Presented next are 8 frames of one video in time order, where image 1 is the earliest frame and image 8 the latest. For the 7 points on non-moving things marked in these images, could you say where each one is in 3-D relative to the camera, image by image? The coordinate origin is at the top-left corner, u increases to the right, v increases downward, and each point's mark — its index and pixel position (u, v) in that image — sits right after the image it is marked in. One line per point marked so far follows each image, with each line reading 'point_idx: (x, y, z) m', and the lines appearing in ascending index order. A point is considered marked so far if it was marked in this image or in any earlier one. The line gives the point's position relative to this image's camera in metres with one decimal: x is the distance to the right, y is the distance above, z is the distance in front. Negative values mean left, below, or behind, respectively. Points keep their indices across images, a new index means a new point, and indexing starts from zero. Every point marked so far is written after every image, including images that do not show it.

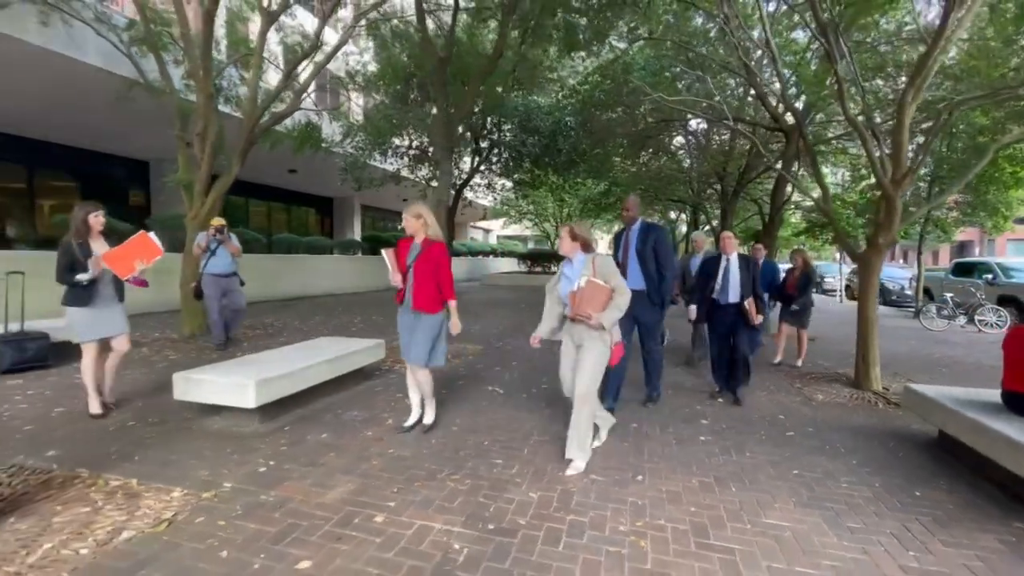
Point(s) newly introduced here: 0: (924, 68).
0: (+4.4, +2.3, +6.1) m
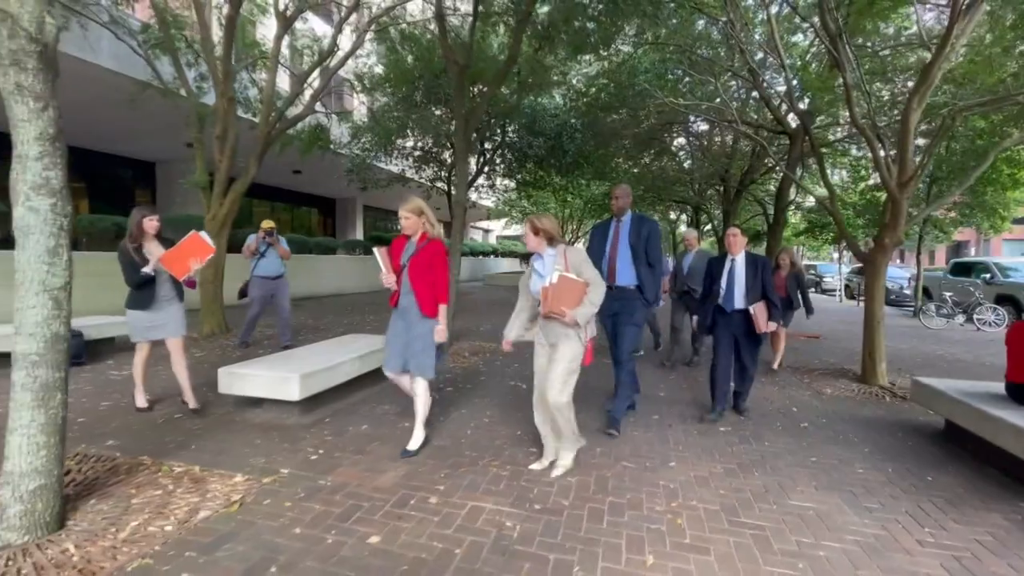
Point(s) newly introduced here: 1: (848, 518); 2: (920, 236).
0: (+4.6, +2.3, +6.3) m
1: (+1.7, -1.2, +3.0) m
2: (+11.3, +1.4, +16.1) m
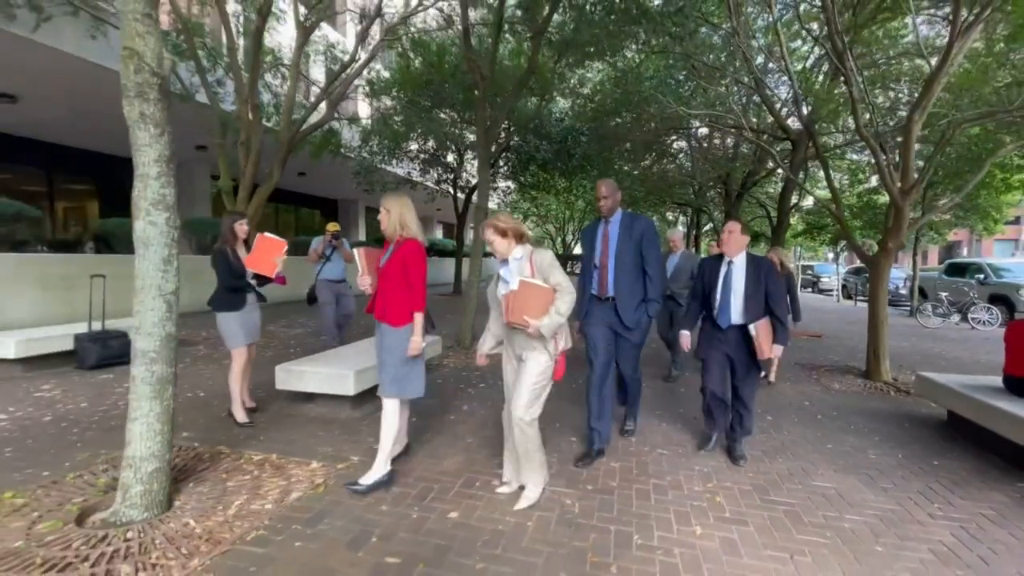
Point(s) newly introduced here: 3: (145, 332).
0: (+4.8, +2.3, +6.7) m
1: (+2.0, -1.2, +3.4) m
2: (+11.5, +1.4, +16.5) m
3: (-1.8, -0.2, +2.9) m
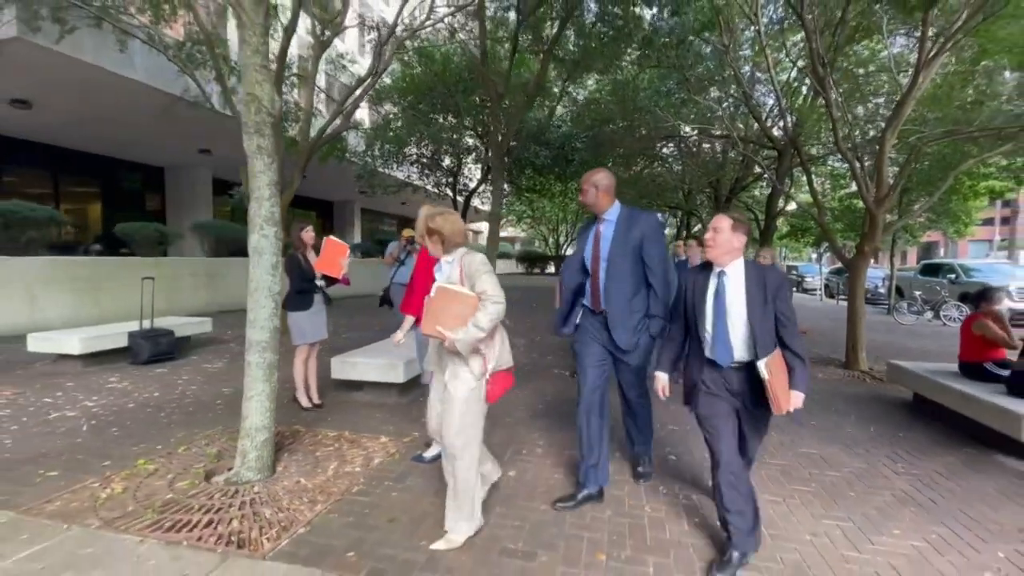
0: (+5.0, +2.3, +7.5) m
1: (+2.3, -1.2, +4.1) m
2: (+11.5, +1.4, +17.5) m
3: (-1.5, -0.2, +3.5) m
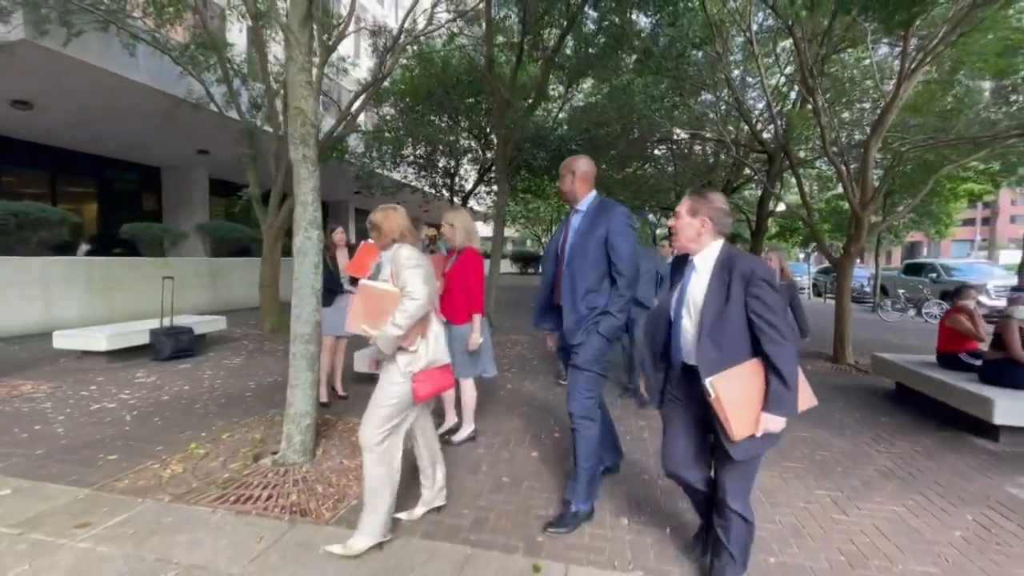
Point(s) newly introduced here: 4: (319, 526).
0: (+5.1, +2.3, +8.0) m
1: (+2.5, -1.2, +4.5) m
2: (+11.4, +1.4, +18.0) m
3: (-1.4, -0.2, +3.9) m
4: (-1.0, -1.2, +2.9) m
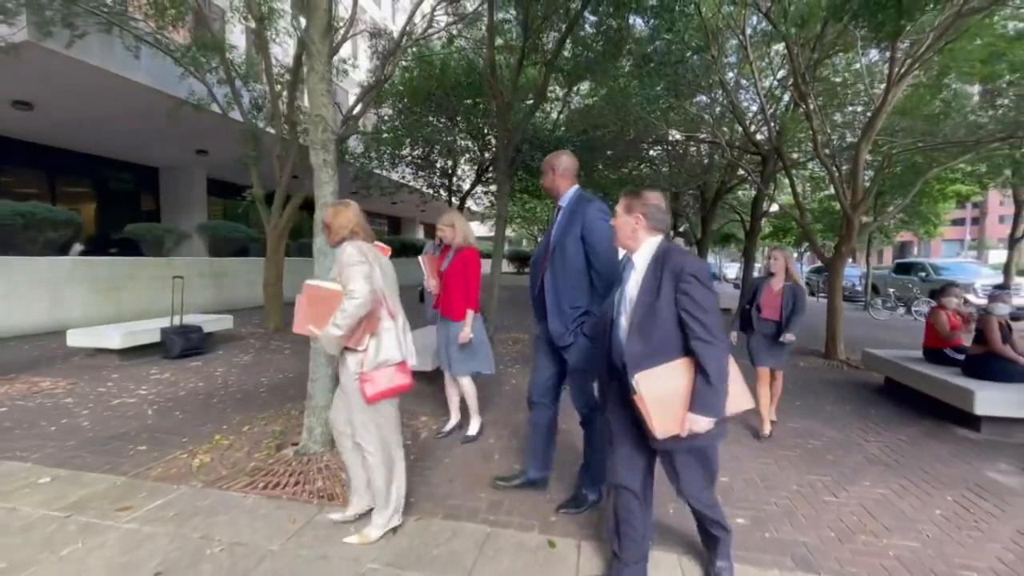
0: (+5.1, +2.4, +8.2) m
1: (+2.5, -1.2, +4.7) m
2: (+11.3, +1.5, +18.3) m
3: (-1.3, -0.2, +4.1) m
4: (-0.9, -1.2, +3.1) m
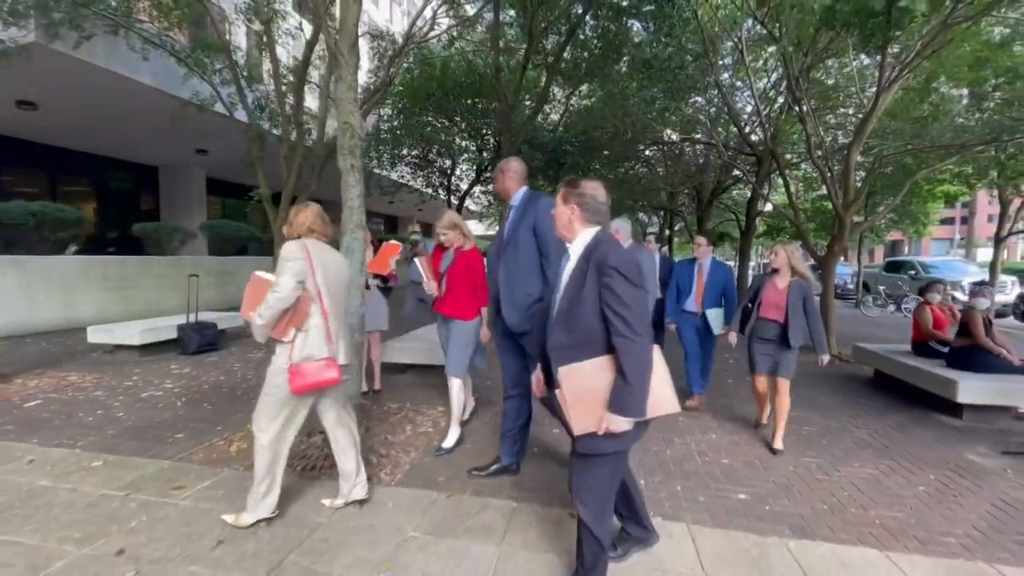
0: (+5.2, +2.4, +8.6) m
1: (+2.6, -1.1, +5.0) m
2: (+11.3, +1.5, +18.7) m
3: (-1.2, -0.2, +4.3) m
4: (-0.8, -1.2, +3.4) m
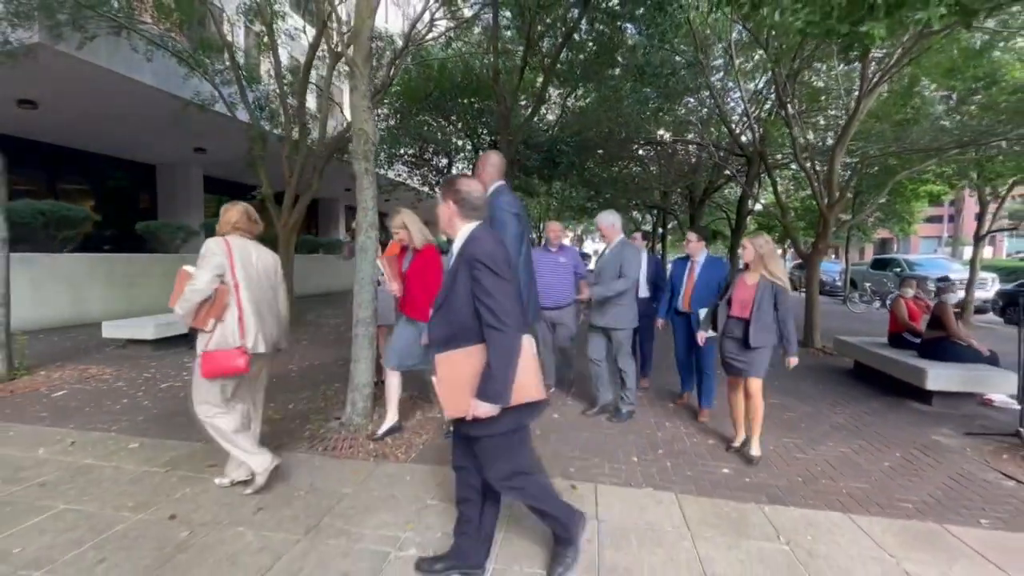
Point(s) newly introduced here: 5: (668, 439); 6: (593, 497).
0: (+5.2, +2.4, +8.9) m
1: (+2.7, -1.1, +5.4) m
2: (+11.1, +1.6, +19.2) m
3: (-1.2, -0.2, +4.6) m
4: (-0.7, -1.1, +3.7) m
5: (+1.2, -1.1, +4.4) m
6: (+0.5, -1.2, +3.3) m
